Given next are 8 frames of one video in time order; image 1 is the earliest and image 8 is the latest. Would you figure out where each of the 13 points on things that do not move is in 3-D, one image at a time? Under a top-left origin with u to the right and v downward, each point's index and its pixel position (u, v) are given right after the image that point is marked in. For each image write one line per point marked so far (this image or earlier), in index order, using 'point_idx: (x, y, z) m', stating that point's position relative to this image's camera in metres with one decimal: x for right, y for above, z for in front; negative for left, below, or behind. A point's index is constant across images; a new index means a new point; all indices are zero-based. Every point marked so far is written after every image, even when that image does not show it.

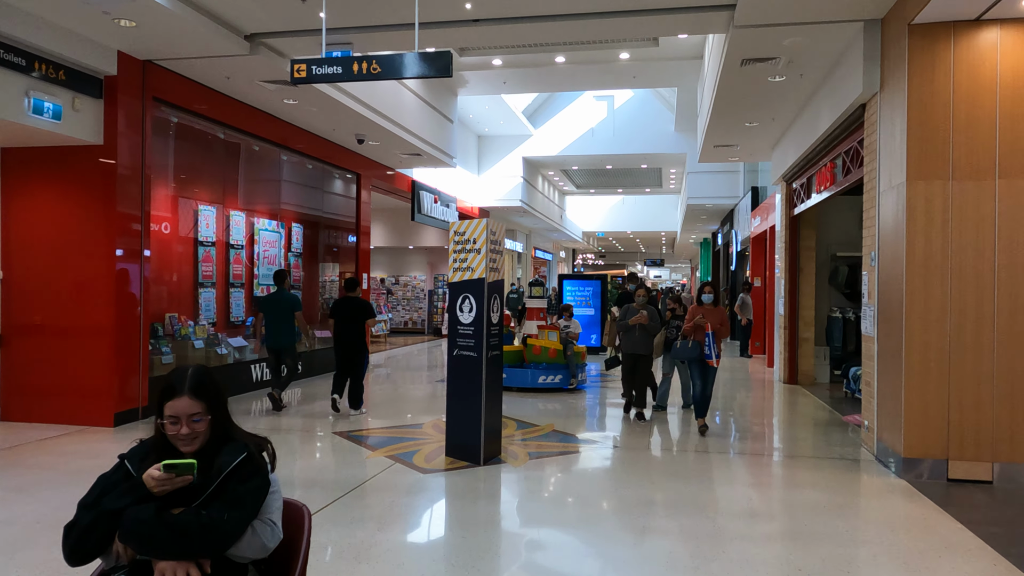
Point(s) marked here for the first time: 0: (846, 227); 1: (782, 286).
0: (+3.9, +0.7, +9.0) m
1: (+3.1, 0.0, +8.9) m
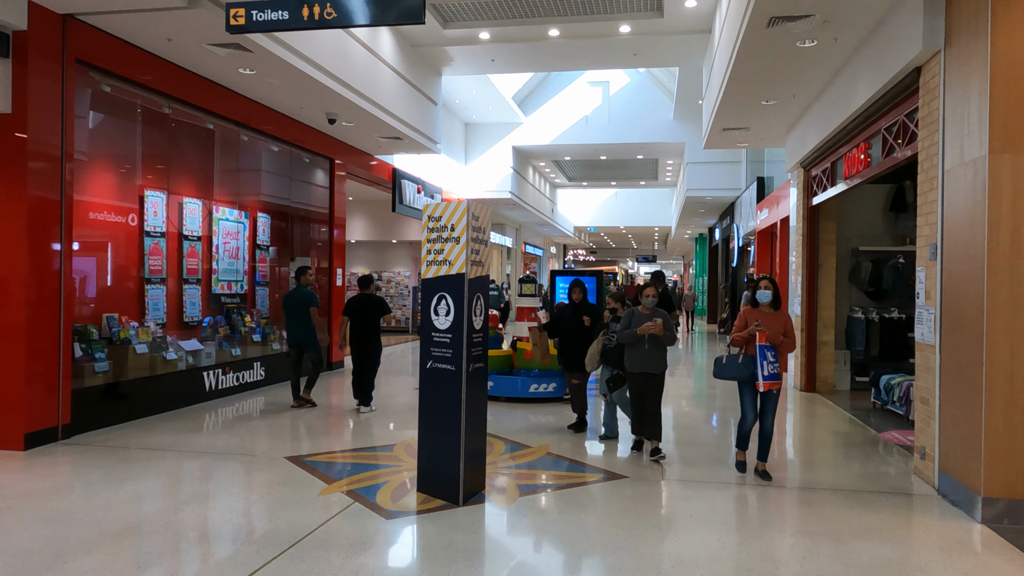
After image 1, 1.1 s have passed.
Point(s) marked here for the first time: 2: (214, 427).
0: (+3.8, +0.7, +8.1) m
1: (+3.0, 0.0, +8.1) m
2: (-2.5, -1.1, +6.3) m
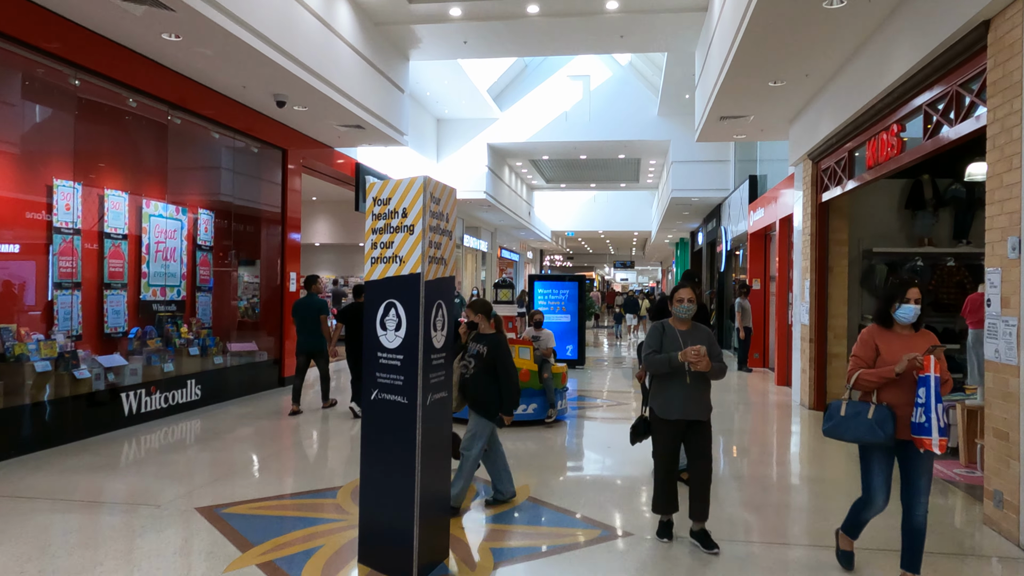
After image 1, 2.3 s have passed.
0: (+3.5, +0.7, +7.3) m
1: (+2.8, 0.0, +7.2) m
2: (-2.7, -1.2, +5.3) m
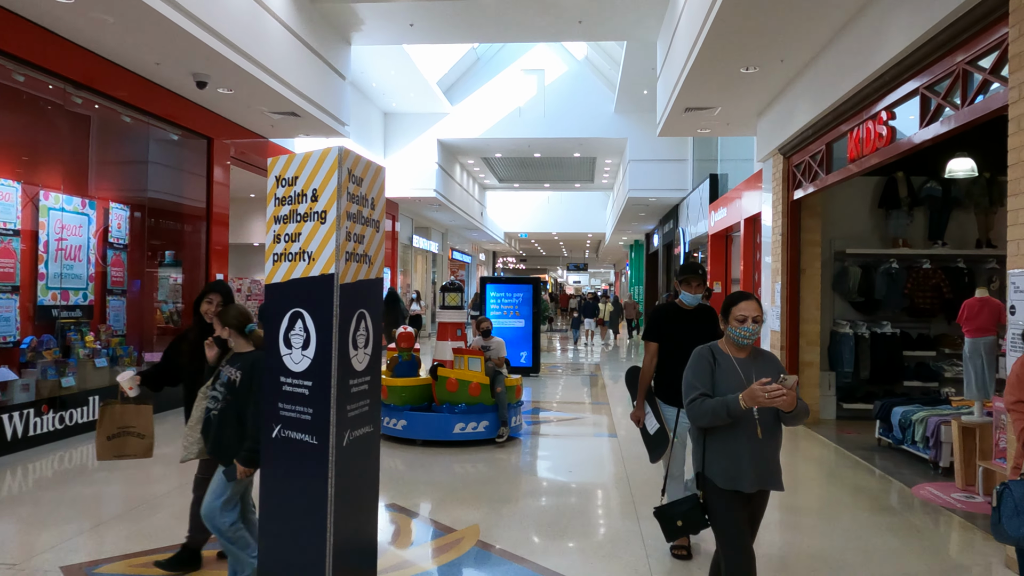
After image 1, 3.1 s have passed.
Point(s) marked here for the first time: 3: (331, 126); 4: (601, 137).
0: (+3.1, +0.7, +6.9) m
1: (+2.3, -0.1, +6.8) m
2: (-3.0, -1.2, +4.5) m
3: (-2.0, +1.8, +8.5) m
4: (+1.6, +2.7, +13.6) m
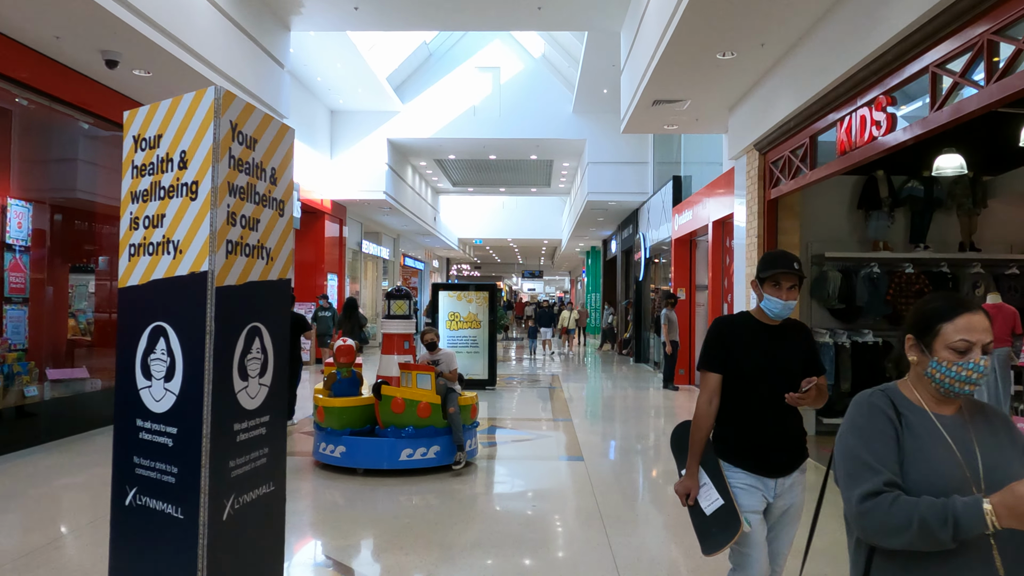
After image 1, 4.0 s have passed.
0: (+2.7, +0.6, +6.5) m
1: (+2.0, -0.1, +6.3) m
2: (-3.2, -1.2, +3.7) m
3: (-2.5, +1.7, +7.7) m
4: (+0.8, +2.6, +13.1) m
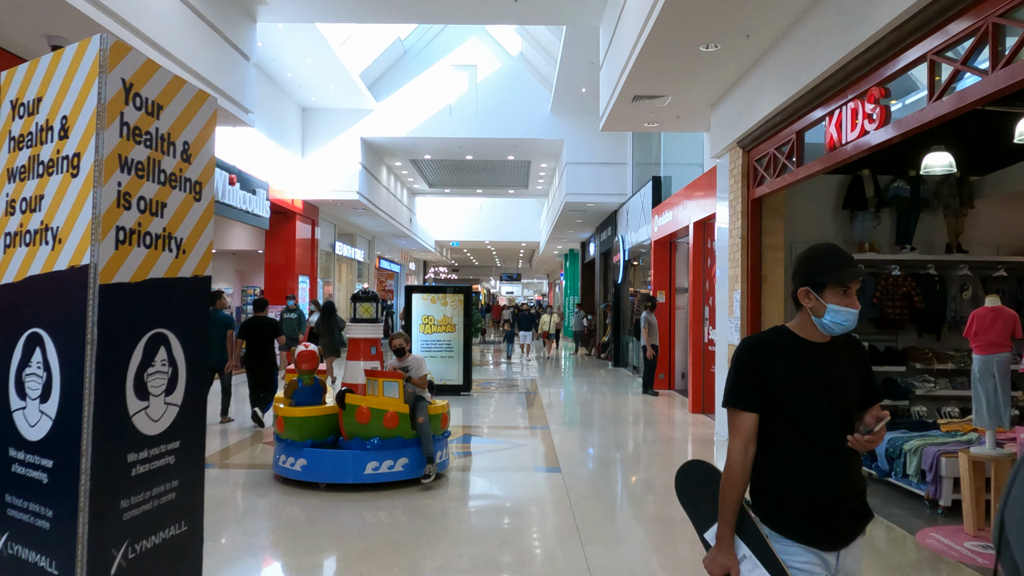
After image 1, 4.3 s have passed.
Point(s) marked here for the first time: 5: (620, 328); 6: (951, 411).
0: (+2.5, +0.6, +6.3) m
1: (+1.8, -0.1, +6.1) m
2: (-3.3, -1.2, +3.3) m
3: (-2.7, +1.7, +7.4) m
4: (+0.4, +2.5, +12.9) m
5: (+1.9, -0.7, +13.7) m
6: (+3.5, -1.0, +6.0) m
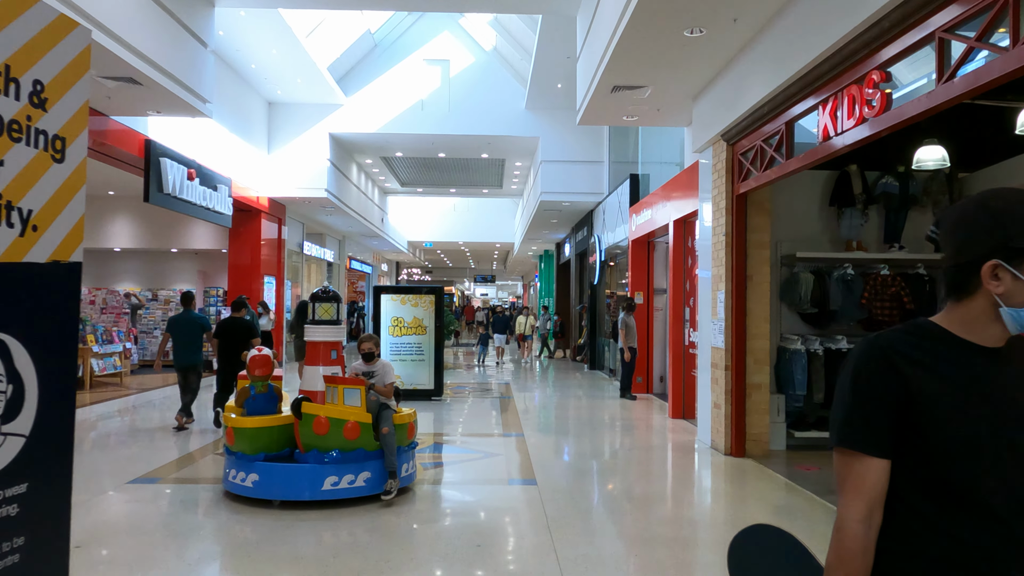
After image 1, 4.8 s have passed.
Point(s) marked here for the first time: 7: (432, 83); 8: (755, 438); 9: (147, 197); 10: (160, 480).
0: (+2.3, +0.6, +6.0) m
1: (+1.6, -0.1, +5.8) m
2: (-3.4, -1.2, +2.9) m
3: (-3.0, +1.7, +7.0) m
4: (0.0, +2.5, +12.5) m
5: (+1.5, -0.7, +13.4) m
6: (+3.3, -1.0, +5.8) m
7: (-1.3, +3.3, +12.3) m
8: (+1.8, -1.1, +5.6) m
9: (-3.8, +1.0, +8.2) m
10: (-2.3, -1.2, +4.9) m
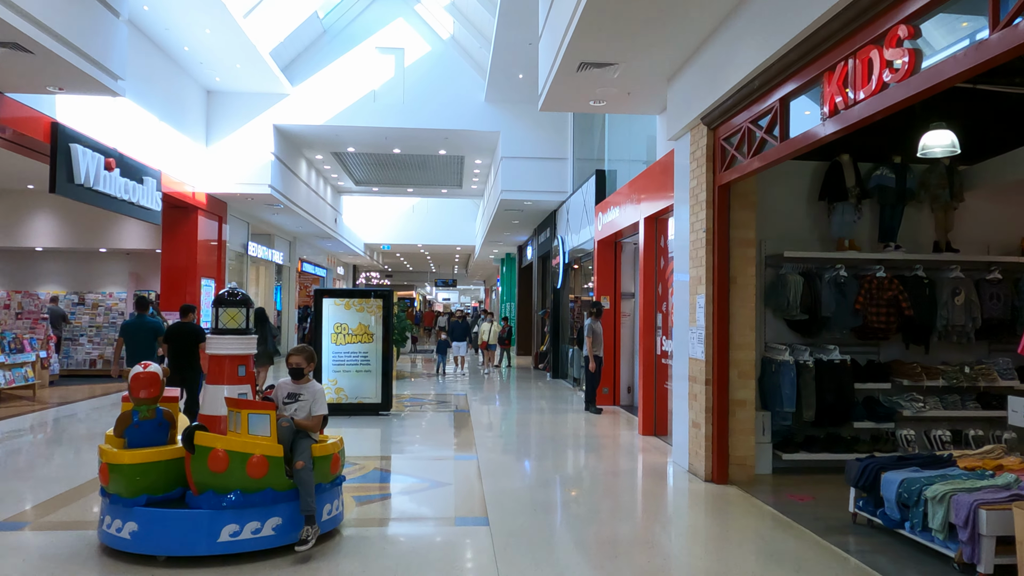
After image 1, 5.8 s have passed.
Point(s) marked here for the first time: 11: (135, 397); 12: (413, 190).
0: (+2.0, +0.6, +5.4) m
1: (+1.2, -0.1, +5.1) m
2: (-3.6, -1.2, +2.0) m
3: (-3.3, +1.7, +6.1) m
4: (-0.7, +2.4, +11.8) m
5: (+0.8, -0.8, +12.7) m
6: (+2.9, -1.0, +5.2) m
7: (-1.9, +3.2, +11.5) m
8: (+1.5, -1.1, +5.0) m
9: (-4.3, +1.0, +7.2) m
10: (-2.5, -1.2, +4.0) m
11: (-1.7, -0.5, +3.4) m
12: (-2.3, +2.3, +17.9) m
